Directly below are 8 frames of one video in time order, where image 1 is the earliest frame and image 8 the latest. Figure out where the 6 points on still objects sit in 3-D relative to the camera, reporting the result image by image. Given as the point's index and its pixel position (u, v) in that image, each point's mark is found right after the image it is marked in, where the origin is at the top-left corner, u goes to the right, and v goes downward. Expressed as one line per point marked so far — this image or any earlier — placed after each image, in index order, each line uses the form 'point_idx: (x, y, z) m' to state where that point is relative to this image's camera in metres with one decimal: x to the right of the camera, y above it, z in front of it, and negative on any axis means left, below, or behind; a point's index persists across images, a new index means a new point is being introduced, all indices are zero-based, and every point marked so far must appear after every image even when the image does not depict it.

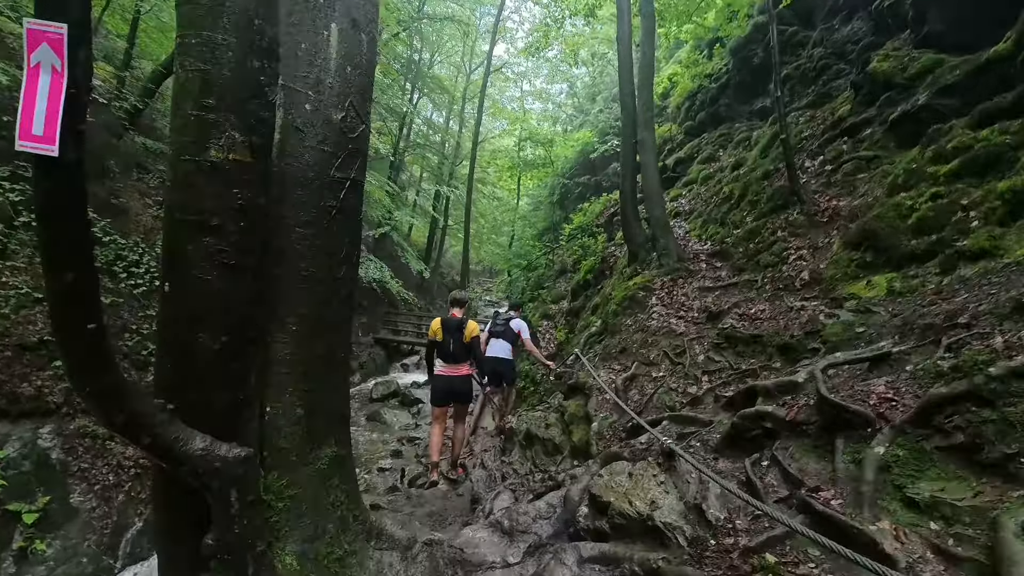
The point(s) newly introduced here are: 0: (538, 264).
0: (+0.8, +0.7, +15.0) m
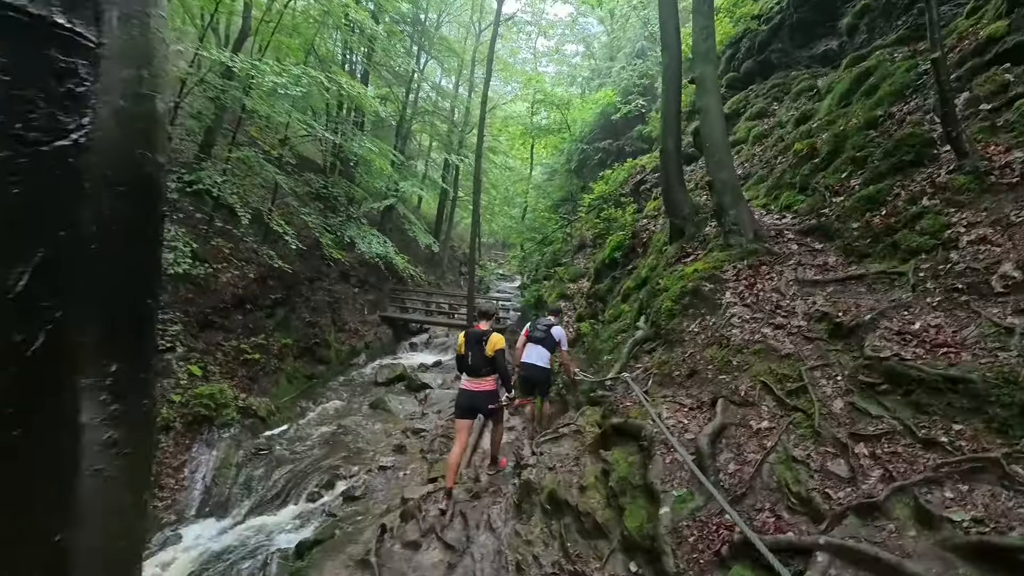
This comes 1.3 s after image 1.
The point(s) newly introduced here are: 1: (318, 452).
0: (+1.1, +1.4, +13.7) m
1: (-3.7, -3.0, +9.7) m
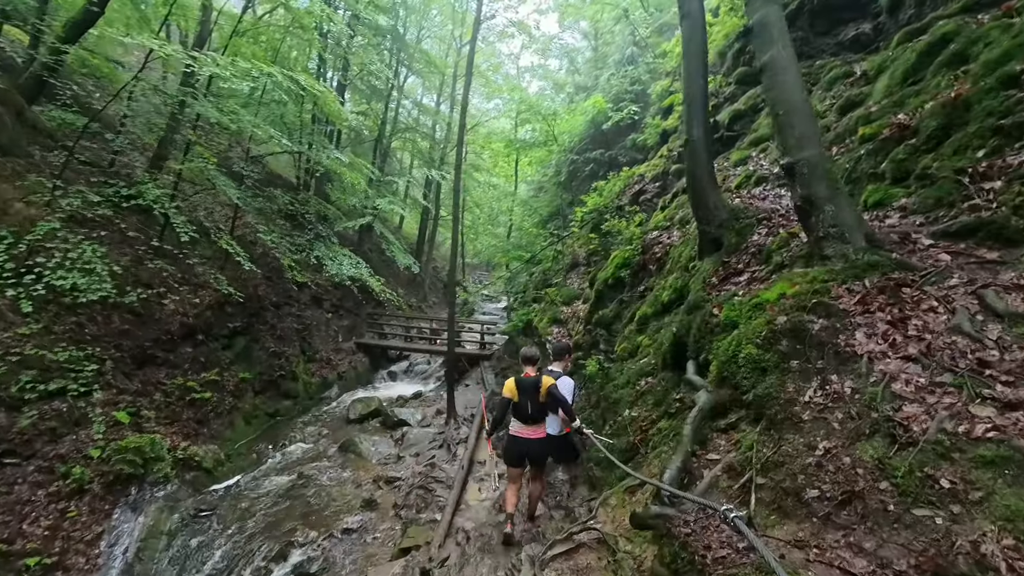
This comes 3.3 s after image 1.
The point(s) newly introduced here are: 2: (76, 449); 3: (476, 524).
0: (+0.8, +0.8, +12.4) m
1: (-3.8, -3.5, +8.2) m
2: (-5.9, -2.2, +7.0) m
3: (-0.5, -2.9, +6.4) m
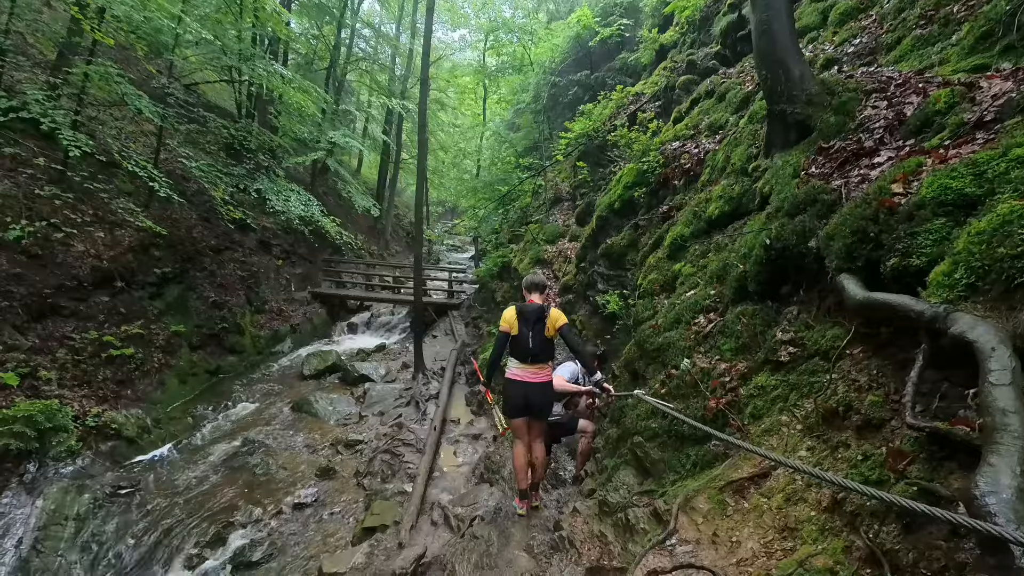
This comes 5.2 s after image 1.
0: (+0.2, +2.1, +11.1) m
1: (-4.1, -2.6, +6.9) m
2: (-6.0, -1.4, +5.5) m
3: (-0.6, -2.2, +5.4) m
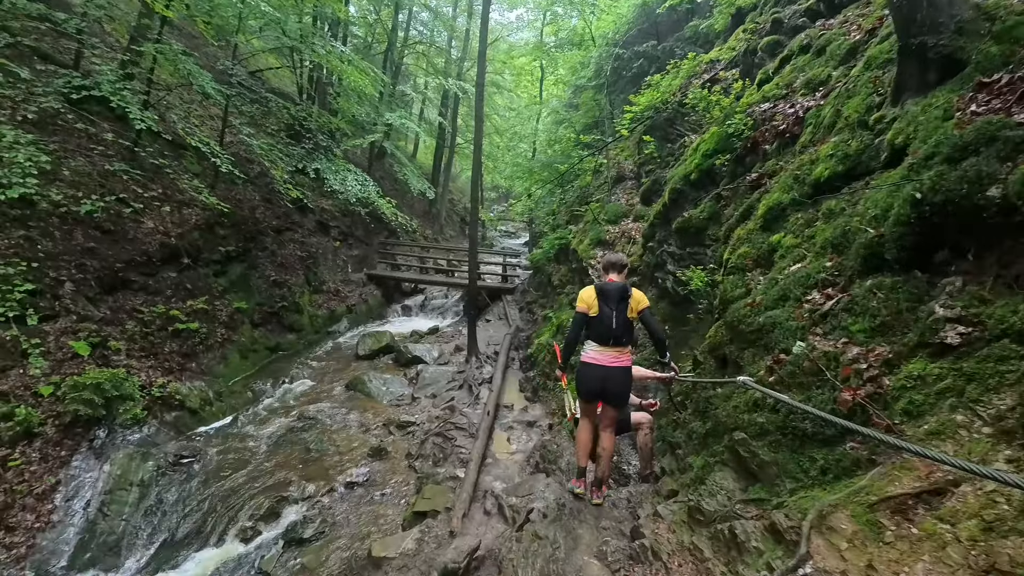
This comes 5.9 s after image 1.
0: (+1.4, +2.4, +10.6) m
1: (-3.4, -2.3, +7.0) m
2: (-5.4, -1.1, +5.8) m
3: (0.0, -2.0, +5.1) m
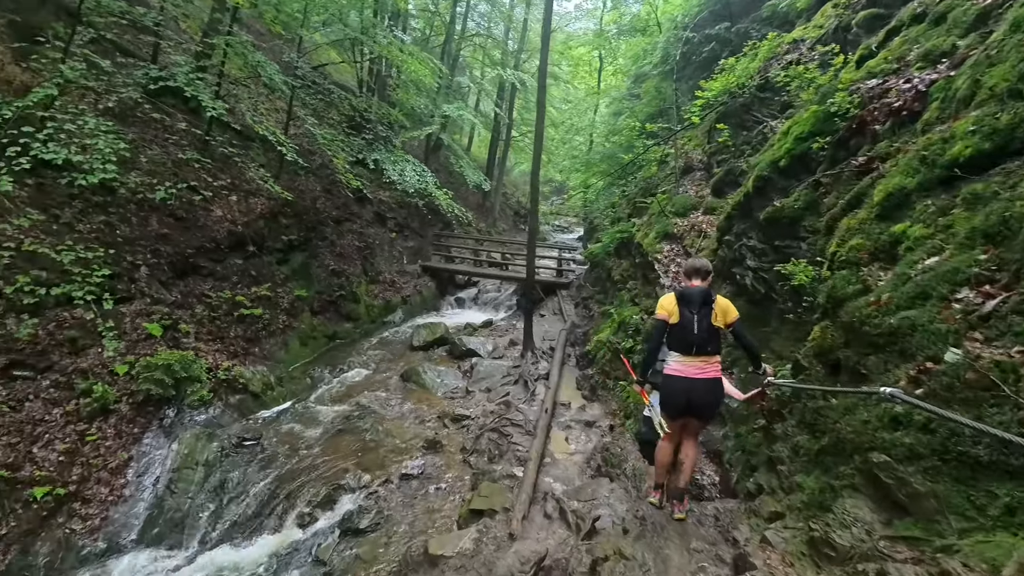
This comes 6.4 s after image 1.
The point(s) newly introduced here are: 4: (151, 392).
0: (+2.6, +2.5, +10.2) m
1: (-2.6, -2.1, +7.1) m
2: (-4.8, -0.9, +6.0) m
3: (+0.5, -1.9, +4.9) m
4: (-4.3, -1.2, +6.2) m
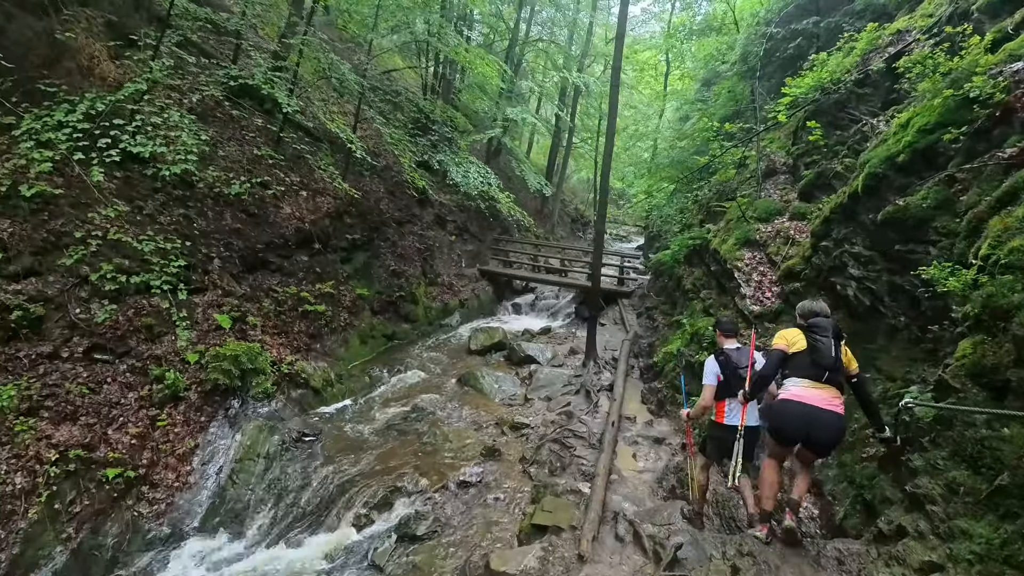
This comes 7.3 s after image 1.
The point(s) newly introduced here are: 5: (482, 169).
0: (+3.8, +2.3, +9.6) m
1: (-1.8, -2.1, +7.0) m
2: (-4.0, -0.7, +6.2) m
3: (+1.1, -1.9, +4.5) m
4: (-3.6, -1.1, +6.3) m
5: (-0.8, +2.9, +13.0) m
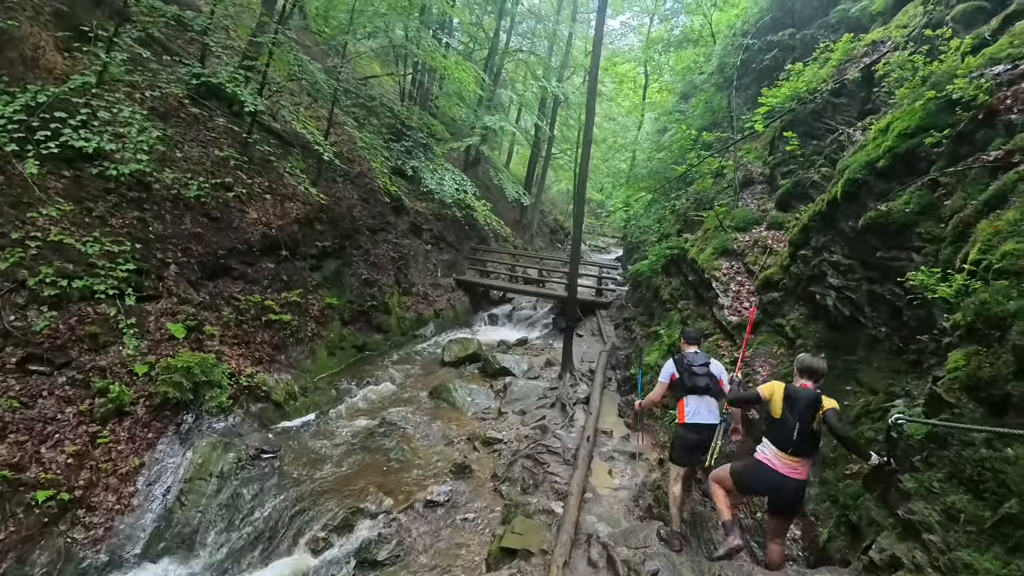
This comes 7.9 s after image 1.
0: (+3.4, +2.1, +9.6) m
1: (-2.2, -2.2, +6.6) m
2: (-4.3, -0.8, +5.7) m
3: (+0.8, -2.0, +4.2) m
4: (-3.9, -1.2, +5.9) m
5: (-1.4, +2.7, +12.8) m
